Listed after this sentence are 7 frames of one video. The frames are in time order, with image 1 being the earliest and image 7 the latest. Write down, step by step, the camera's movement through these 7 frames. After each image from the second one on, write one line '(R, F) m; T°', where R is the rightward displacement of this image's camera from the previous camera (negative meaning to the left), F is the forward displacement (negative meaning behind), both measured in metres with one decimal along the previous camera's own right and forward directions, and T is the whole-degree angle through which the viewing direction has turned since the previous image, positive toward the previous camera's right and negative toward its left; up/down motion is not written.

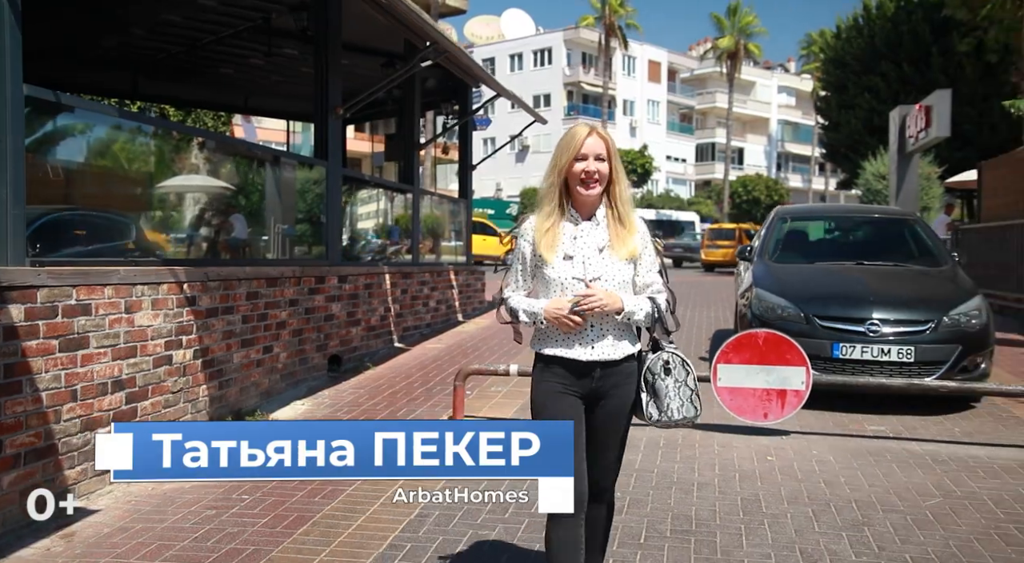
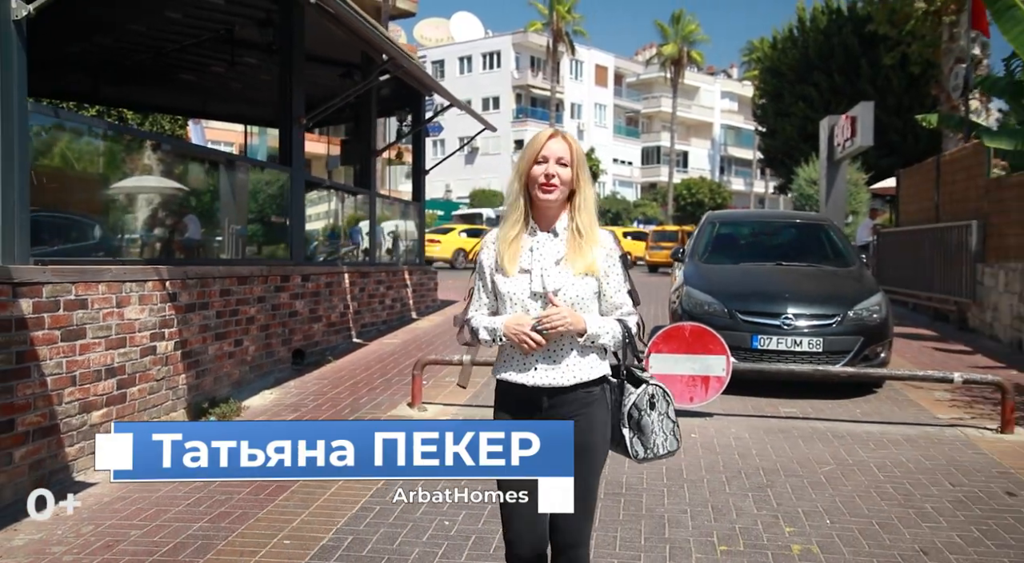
(0.0, -0.6) m; +4°
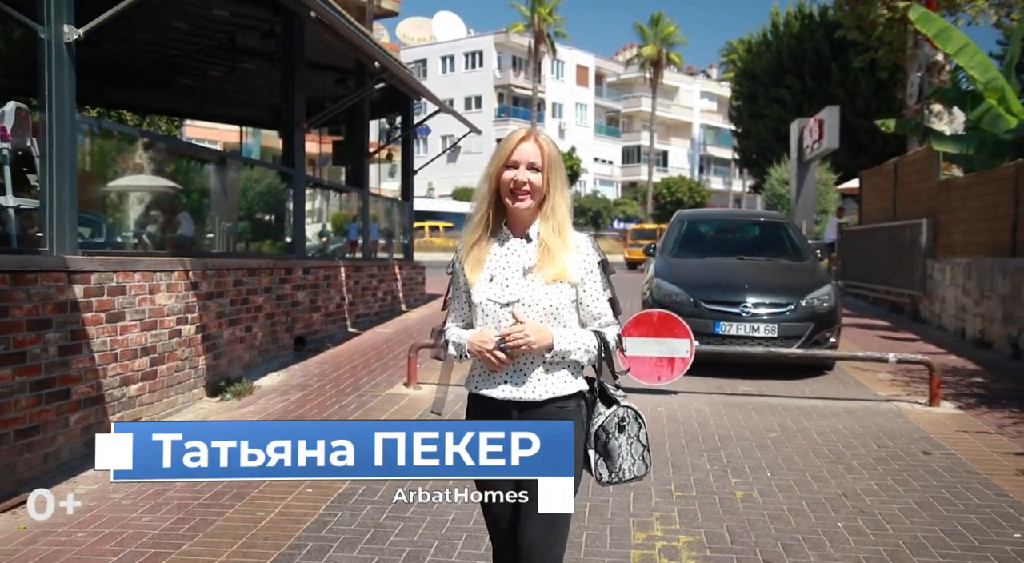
(0.0, -0.7) m; +2°
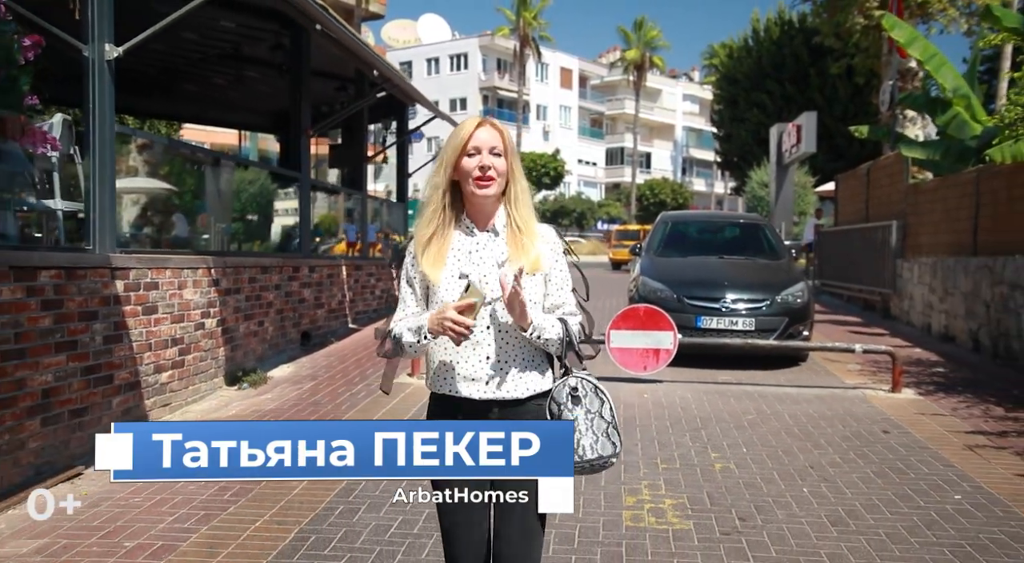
(-0.1, -0.5) m; +1°
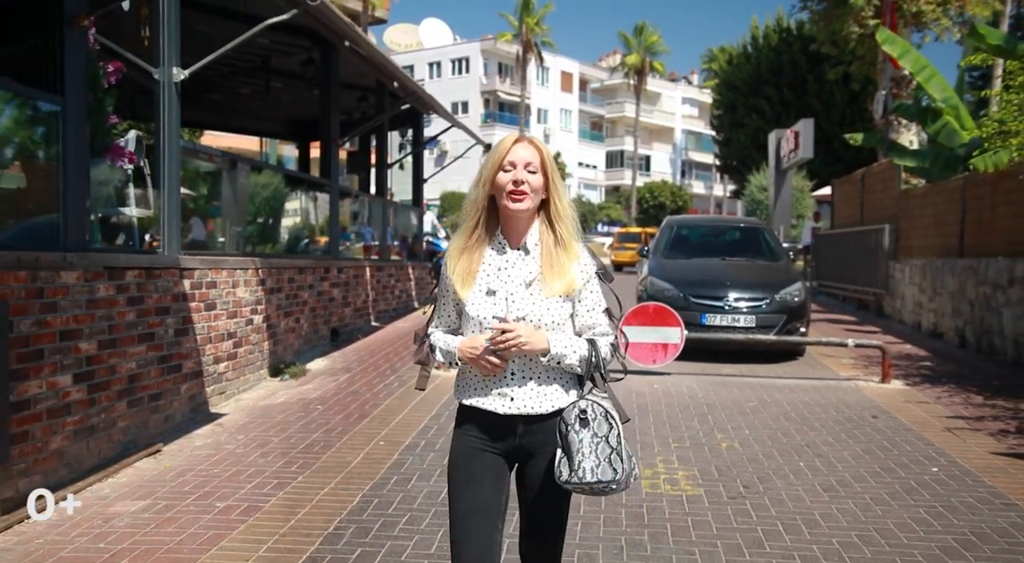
(-0.2, -0.6) m; 0°
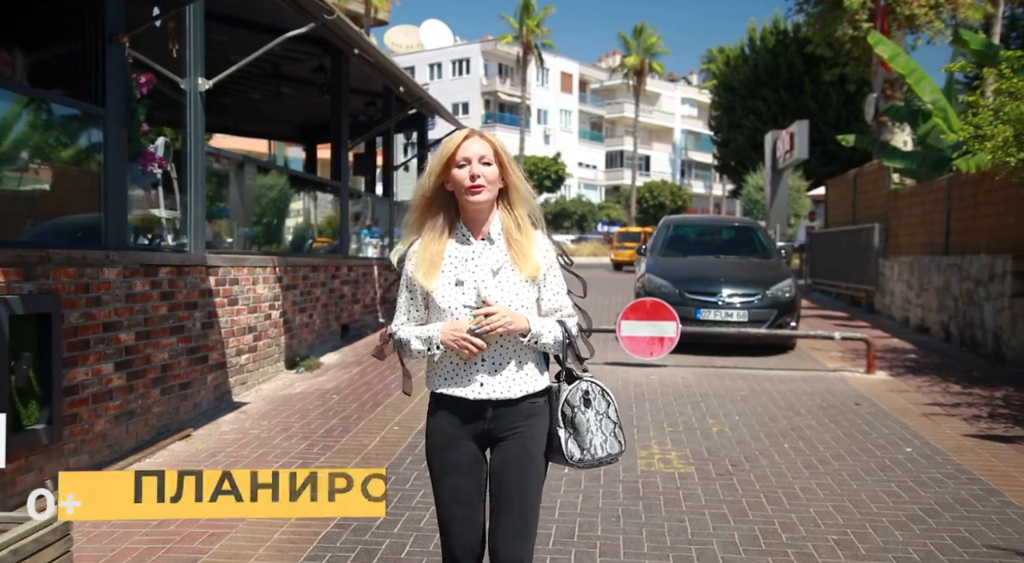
(0.0, -0.4) m; 0°
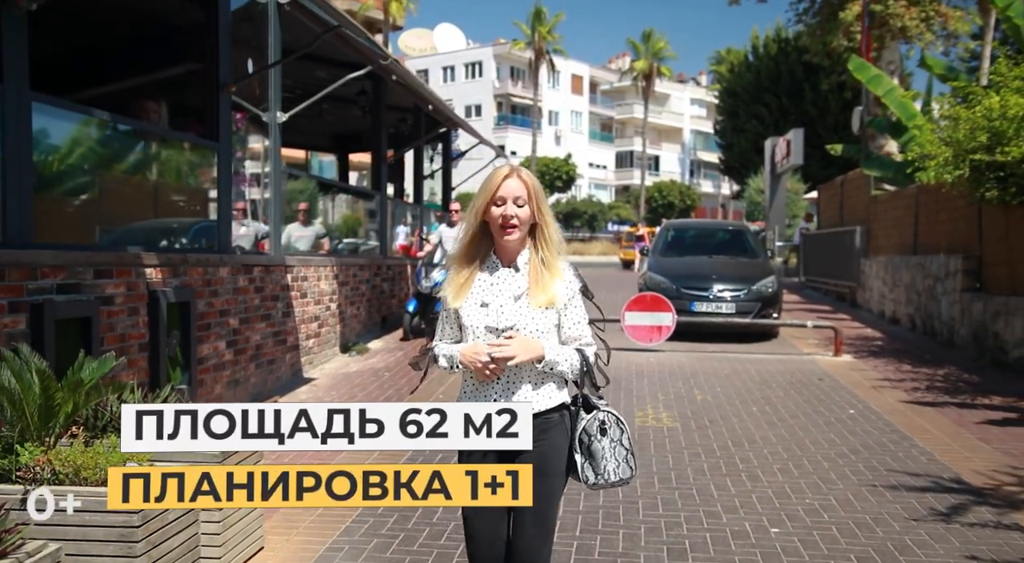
(-0.1, -1.3) m; -1°
